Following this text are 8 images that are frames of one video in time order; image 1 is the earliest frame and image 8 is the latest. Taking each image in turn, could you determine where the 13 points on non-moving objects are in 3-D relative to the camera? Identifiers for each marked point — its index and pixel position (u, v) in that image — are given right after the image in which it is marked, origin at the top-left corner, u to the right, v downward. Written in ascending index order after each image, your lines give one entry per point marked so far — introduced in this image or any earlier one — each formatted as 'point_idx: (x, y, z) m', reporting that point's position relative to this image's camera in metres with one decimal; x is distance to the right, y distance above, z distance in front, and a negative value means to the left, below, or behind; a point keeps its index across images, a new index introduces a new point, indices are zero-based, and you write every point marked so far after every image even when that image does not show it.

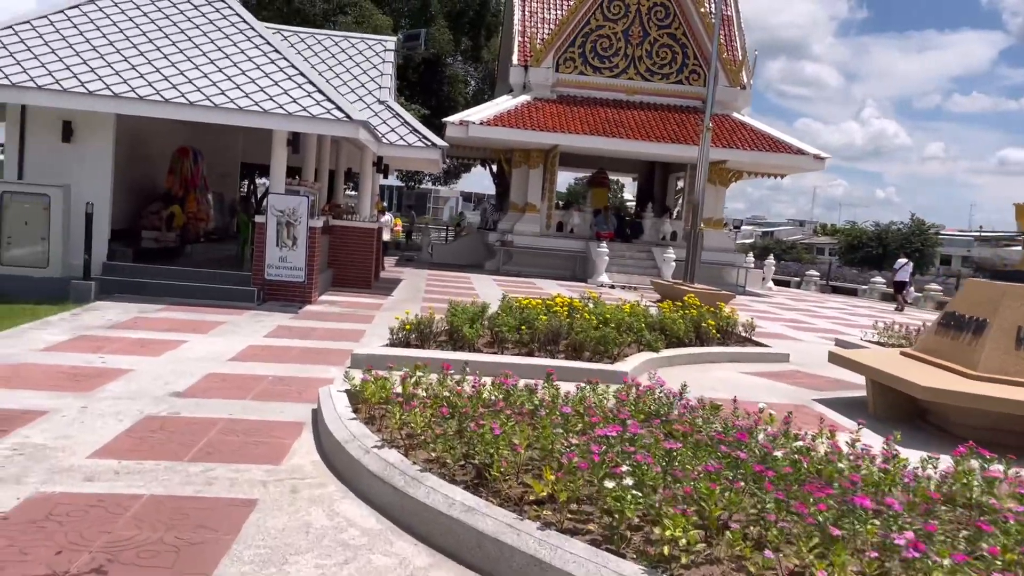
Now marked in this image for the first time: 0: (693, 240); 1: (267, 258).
0: (+3.7, +1.0, +17.1) m
1: (-3.5, +0.4, +12.3) m
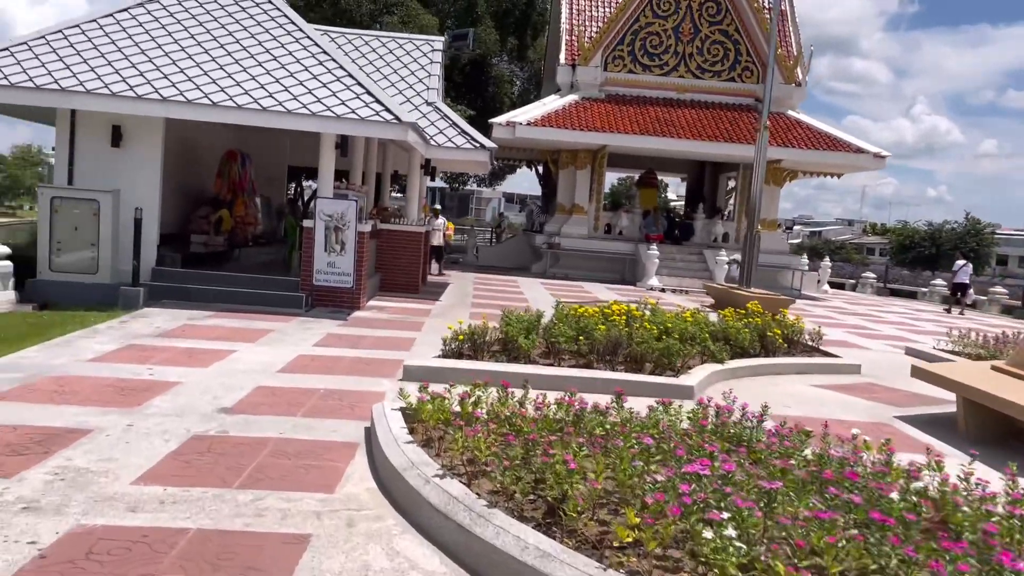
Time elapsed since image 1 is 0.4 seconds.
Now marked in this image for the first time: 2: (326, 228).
0: (+4.6, +0.9, +16.5) m
1: (-2.8, +0.3, +12.1) m
2: (-2.6, +0.8, +11.9) m
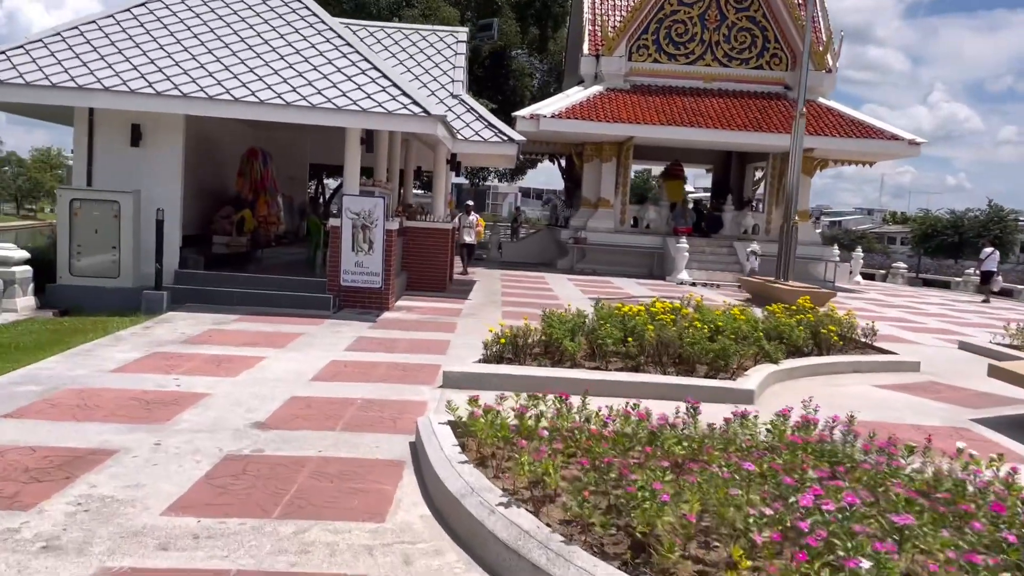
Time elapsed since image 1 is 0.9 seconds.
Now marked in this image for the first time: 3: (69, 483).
0: (+5.2, +1.0, +15.9) m
1: (-2.3, +0.3, +11.6) m
2: (-2.2, +0.8, +11.5) m
3: (-2.3, -1.0, +4.4) m
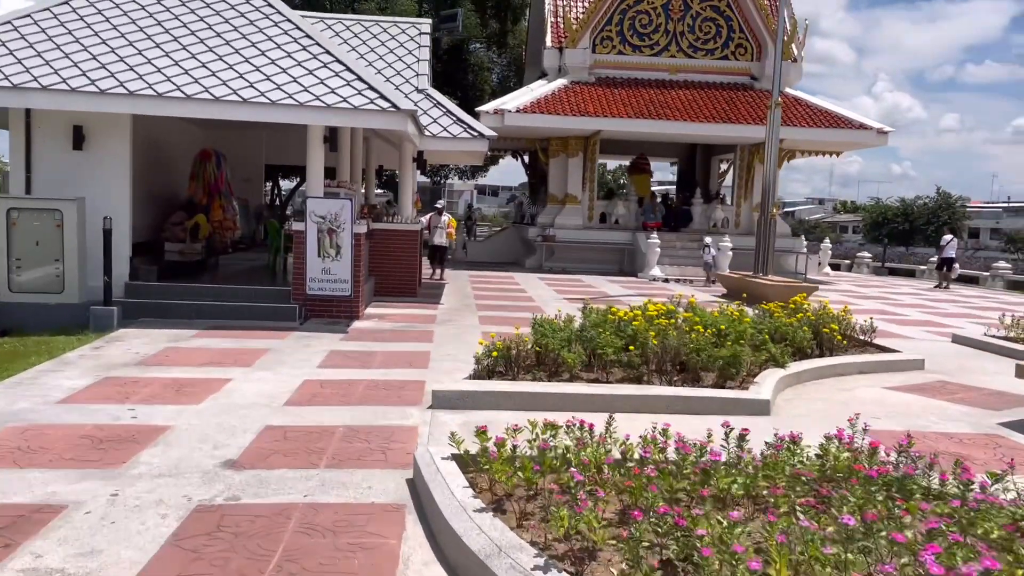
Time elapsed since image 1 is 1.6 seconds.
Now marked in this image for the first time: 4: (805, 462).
0: (+4.6, +1.1, +15.5) m
1: (-2.6, +0.2, +10.9) m
2: (-2.5, +0.7, +10.8) m
3: (-2.2, -1.1, +3.6) m
4: (+1.4, -0.8, +4.0) m
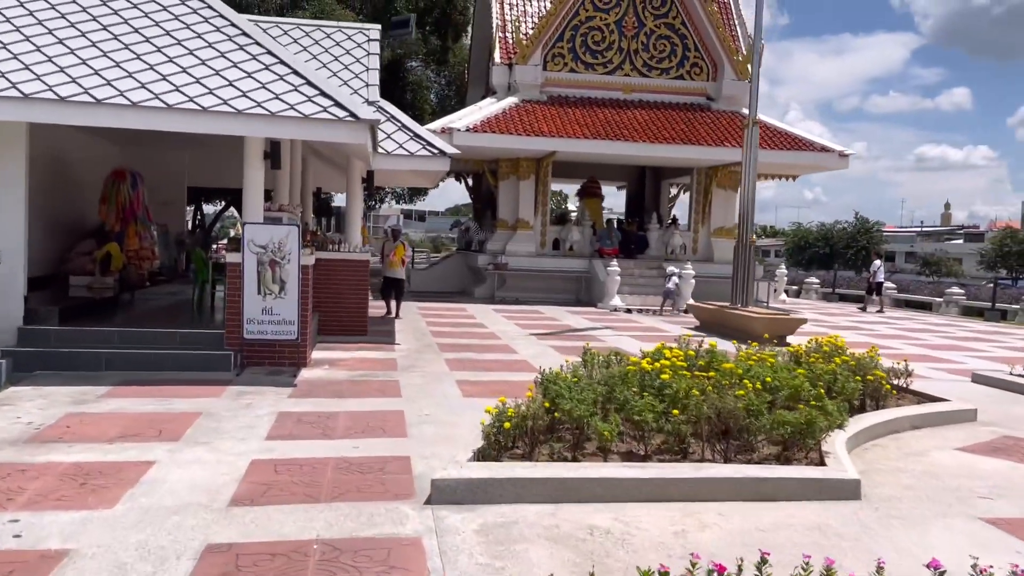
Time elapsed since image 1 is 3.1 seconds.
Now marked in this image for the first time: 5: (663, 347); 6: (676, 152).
0: (+4.0, +0.6, +14.4) m
1: (-2.9, -0.2, +9.1) m
2: (-2.7, +0.3, +9.1) m
3: (-1.8, -1.4, +1.9) m
4: (+1.7, -1.0, +2.6) m
5: (+1.4, -0.6, +7.9) m
6: (+3.8, +3.2, +19.8) m
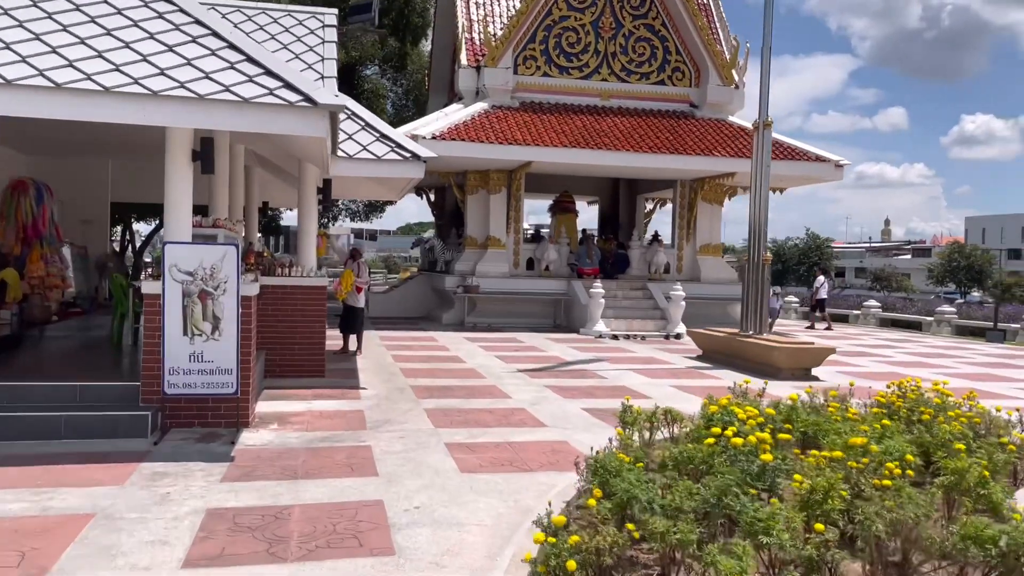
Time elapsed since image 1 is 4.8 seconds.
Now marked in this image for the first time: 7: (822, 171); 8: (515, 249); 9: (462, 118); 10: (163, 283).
0: (+3.7, +0.2, +12.7) m
1: (-2.8, -0.6, +7.0) m
2: (-2.7, -0.1, +6.9) m
3: (-1.3, -1.5, -0.2) m
4: (+2.1, -1.2, +0.7) m
5: (+1.5, -0.8, +5.9) m
6: (+3.2, +2.7, +18.0) m
7: (+6.8, +2.6, +18.7) m
8: (+0.1, +0.9, +19.4) m
9: (-1.1, +3.6, +18.1) m
10: (-2.8, 0.0, +6.9) m
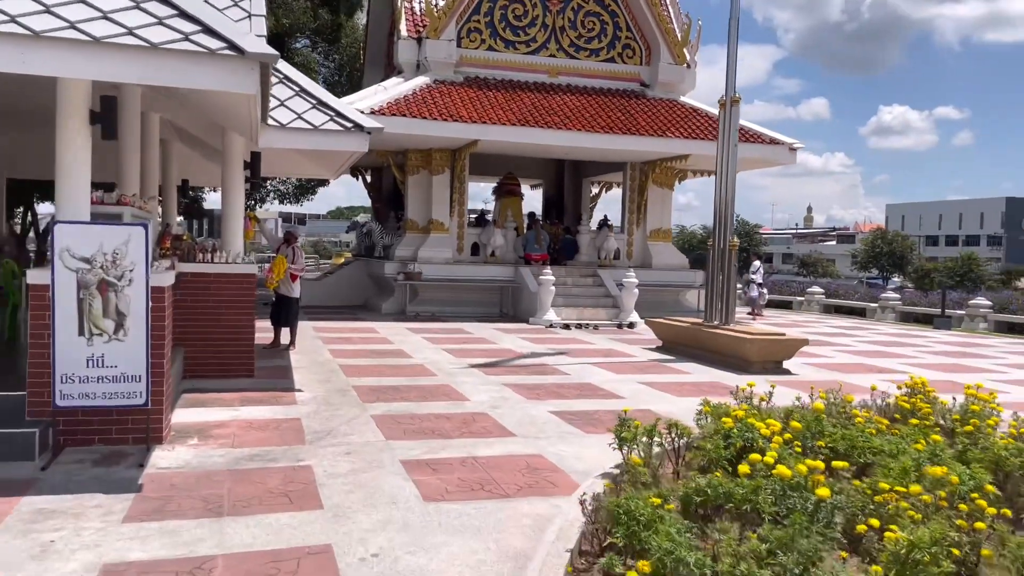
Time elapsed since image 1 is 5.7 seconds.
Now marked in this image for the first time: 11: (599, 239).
0: (+3.0, +0.4, +11.9) m
1: (-3.0, -0.5, +5.7) m
2: (-2.9, 0.0, +5.7) m
3: (-1.0, -1.6, -1.3) m
4: (+2.4, -1.2, -0.1) m
5: (+1.3, -0.8, +5.0) m
6: (+2.1, +2.9, +17.2) m
7: (+5.6, +2.9, +18.1) m
8: (-1.1, +1.2, +18.4) m
9: (-2.2, +3.9, +16.9) m
10: (-3.0, +0.1, +5.6) m
11: (+2.0, +1.1, +19.4) m
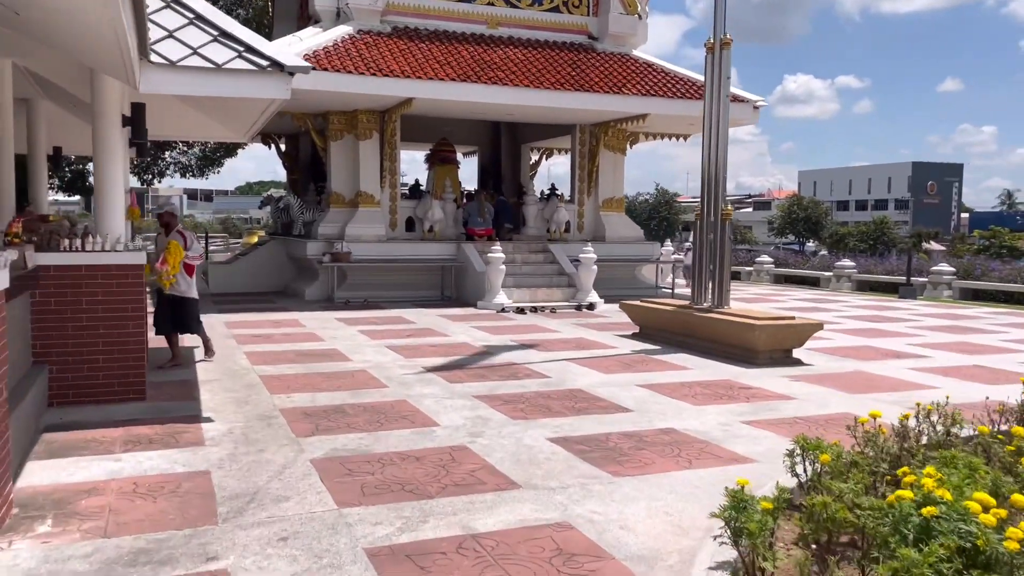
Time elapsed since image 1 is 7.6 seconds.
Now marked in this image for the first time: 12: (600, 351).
0: (+2.5, +0.7, +10.2) m
1: (-2.9, -0.6, +3.5) m
2: (-2.8, -0.1, +3.4) m
3: (-0.2, -1.8, -3.3) m
4: (+3.1, -1.3, -1.8) m
5: (+1.5, -0.7, +3.2) m
6: (+1.0, +3.3, +15.2) m
7: (+4.4, +3.4, +16.5) m
8: (-2.3, +1.5, +16.2) m
9: (-3.2, +4.2, +14.5) m
10: (-2.9, 0.0, +3.4) m
11: (+0.7, +1.6, +17.5) m
12: (+1.0, -0.7, +10.1) m
